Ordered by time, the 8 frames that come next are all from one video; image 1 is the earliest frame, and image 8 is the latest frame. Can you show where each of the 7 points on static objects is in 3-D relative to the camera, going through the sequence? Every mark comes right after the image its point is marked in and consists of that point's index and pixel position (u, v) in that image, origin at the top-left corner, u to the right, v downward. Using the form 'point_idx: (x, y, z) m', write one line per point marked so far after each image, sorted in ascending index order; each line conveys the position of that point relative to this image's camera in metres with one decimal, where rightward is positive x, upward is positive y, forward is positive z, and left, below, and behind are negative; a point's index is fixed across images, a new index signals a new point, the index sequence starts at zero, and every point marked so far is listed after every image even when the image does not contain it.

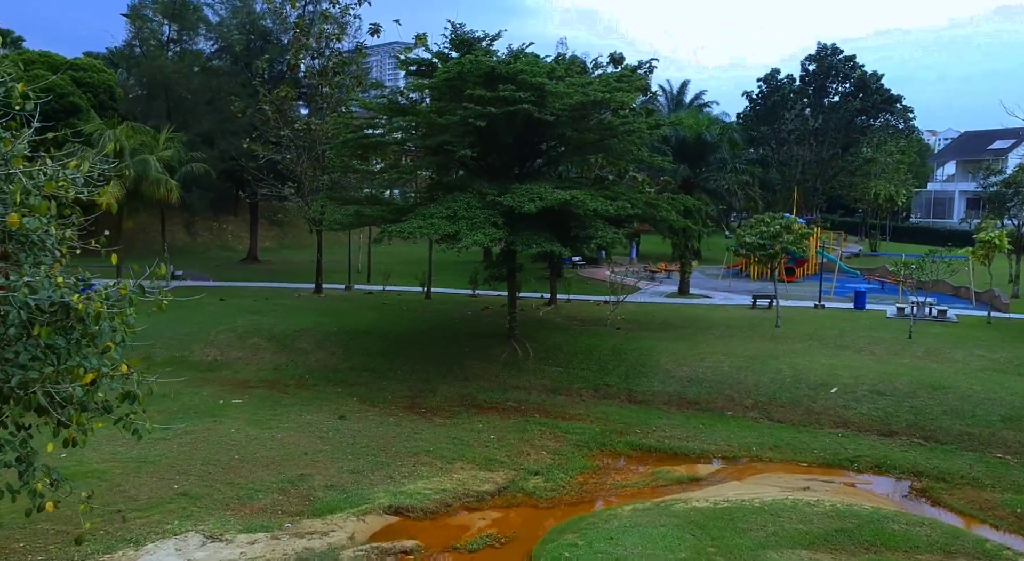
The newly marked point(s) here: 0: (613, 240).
0: (+2.2, +0.9, +18.5) m
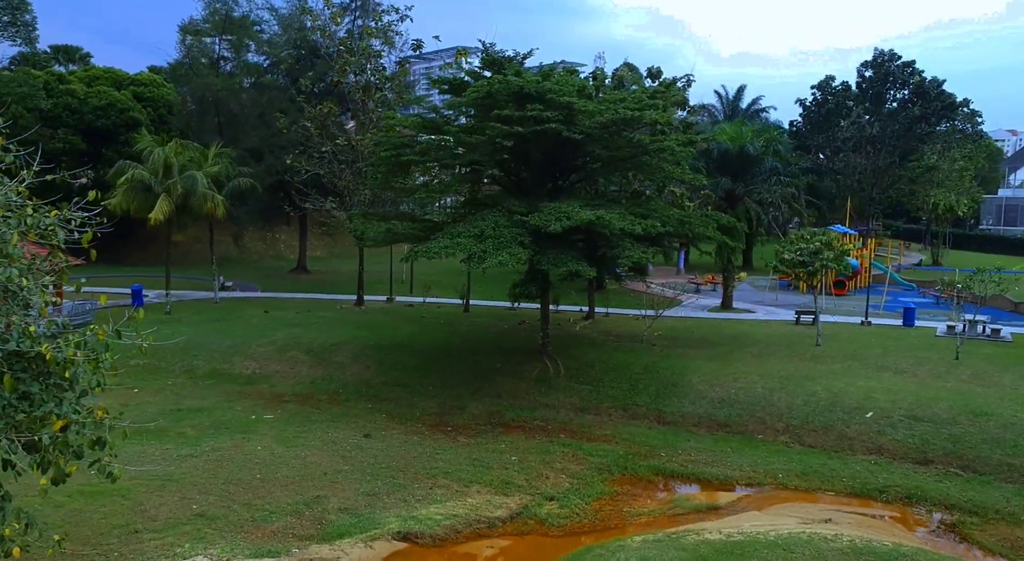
0: (+2.7, +0.4, +18.3) m
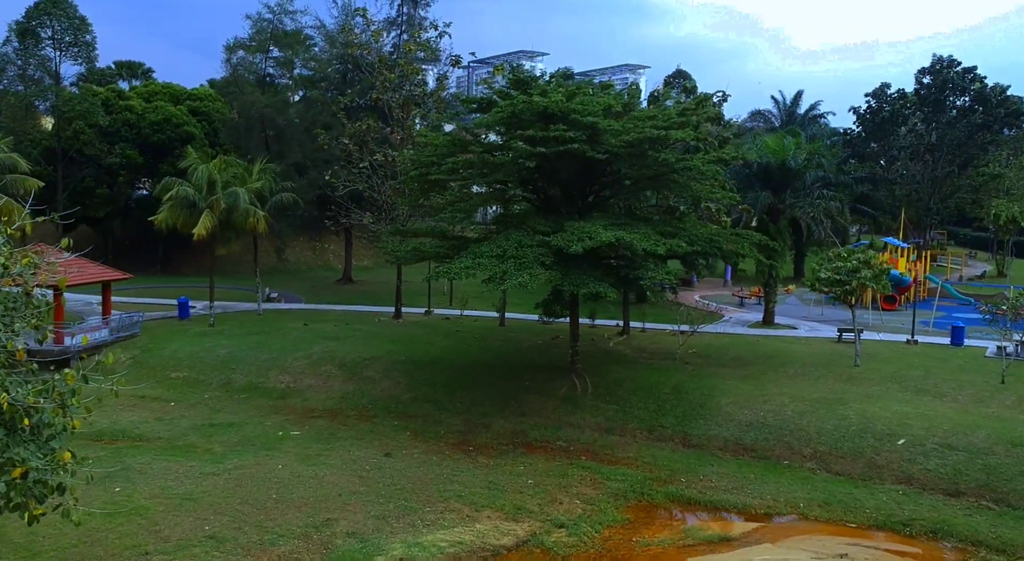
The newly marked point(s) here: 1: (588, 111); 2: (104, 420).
0: (+3.2, 0.0, +18.1) m
1: (+1.7, +3.8, +19.1) m
2: (-9.2, -3.2, +19.2) m
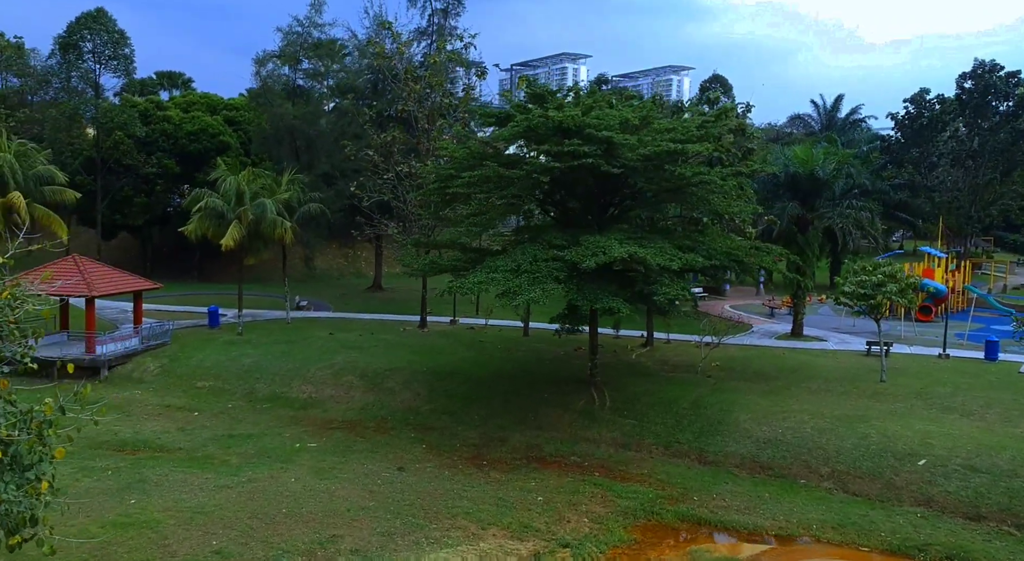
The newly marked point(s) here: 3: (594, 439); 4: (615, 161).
0: (+3.5, -0.3, +17.9) m
1: (+2.0, +3.5, +19.0) m
2: (-8.9, -3.4, +19.6) m
3: (+1.9, -3.7, +19.9) m
4: (+2.3, +2.7, +19.4) m
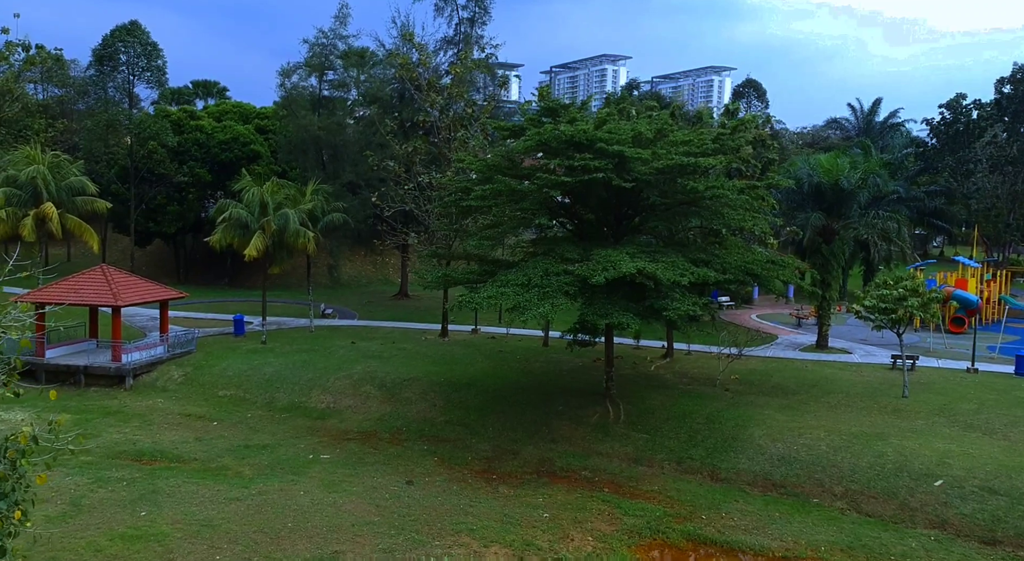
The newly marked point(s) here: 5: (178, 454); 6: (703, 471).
0: (+3.7, -0.6, +17.8) m
1: (+2.3, +3.1, +18.9) m
2: (-8.6, -3.7, +20.0) m
3: (+2.2, -4.0, +19.8) m
4: (+2.6, +2.4, +19.3) m
5: (-7.4, -3.9, +19.0) m
6: (+4.2, -4.2, +18.7) m
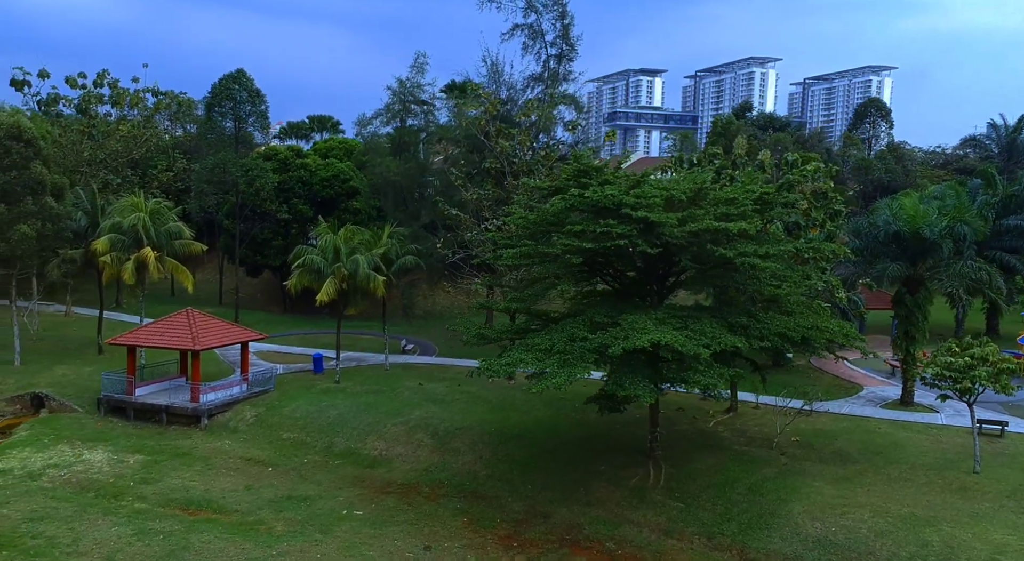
0: (+4.1, -2.1, +17.2) m
1: (+2.9, +1.7, +18.5) m
2: (-7.8, -5.1, +21.2) m
3: (+2.9, -5.5, +19.4) m
4: (+3.2, +0.9, +18.9) m
5: (-6.8, -5.3, +20.0) m
6: (+4.6, -5.6, +17.9) m
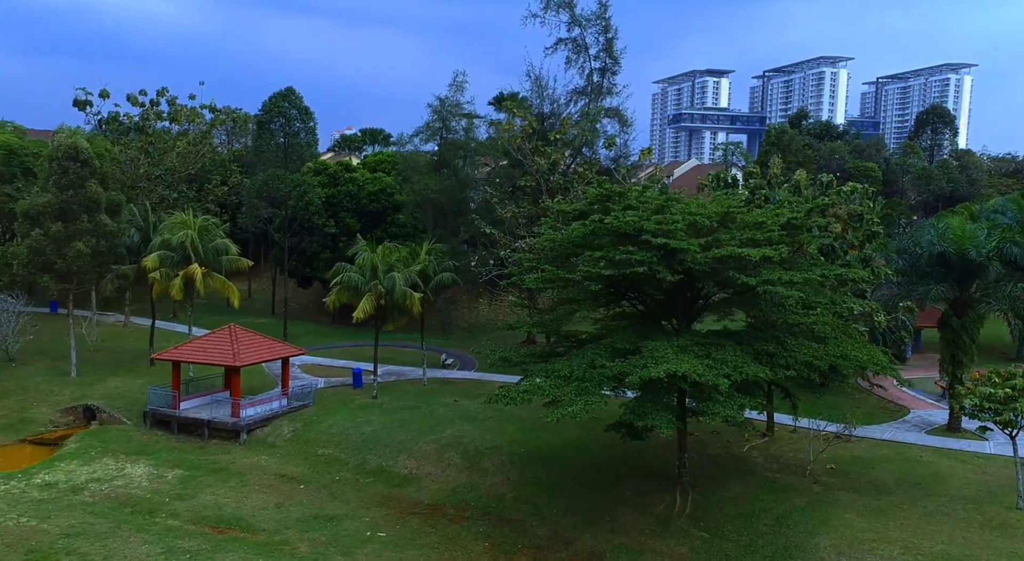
0: (+4.4, -2.7, +16.9) m
1: (+3.3, +1.1, +18.3) m
2: (-7.1, -5.7, +21.7) m
3: (+3.3, -6.1, +19.1) m
4: (+3.7, +0.3, +18.7) m
5: (-6.3, -5.8, +20.5) m
6: (+5.0, -6.2, +17.6) m
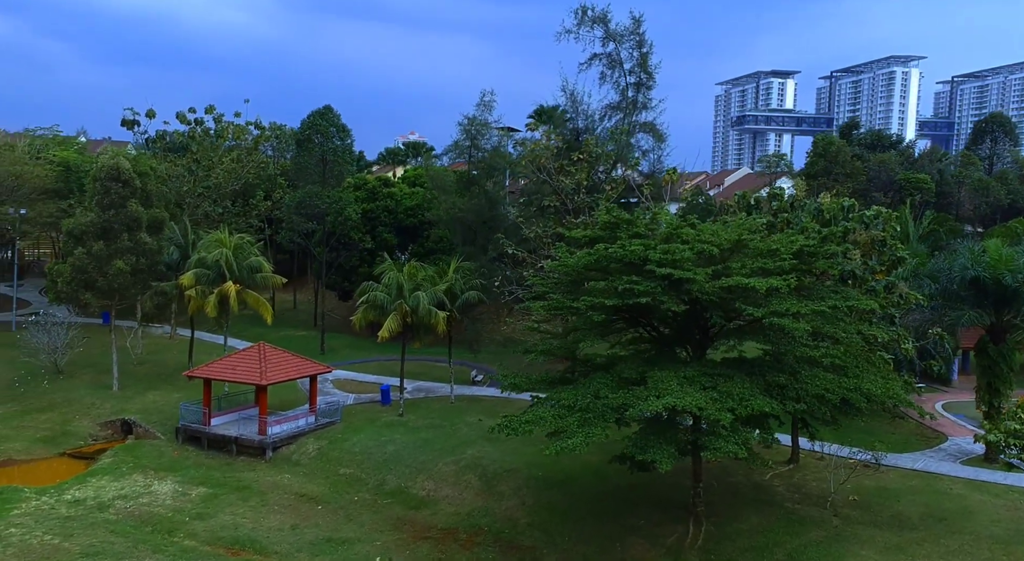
0: (+4.4, -3.3, +16.5) m
1: (+3.4, +0.5, +18.1) m
2: (-6.8, -6.3, +22.1) m
3: (+3.5, -6.7, +18.8) m
4: (+3.8, -0.3, +18.4) m
5: (-6.0, -6.4, +20.8) m
6: (+5.0, -6.9, +17.1) m
